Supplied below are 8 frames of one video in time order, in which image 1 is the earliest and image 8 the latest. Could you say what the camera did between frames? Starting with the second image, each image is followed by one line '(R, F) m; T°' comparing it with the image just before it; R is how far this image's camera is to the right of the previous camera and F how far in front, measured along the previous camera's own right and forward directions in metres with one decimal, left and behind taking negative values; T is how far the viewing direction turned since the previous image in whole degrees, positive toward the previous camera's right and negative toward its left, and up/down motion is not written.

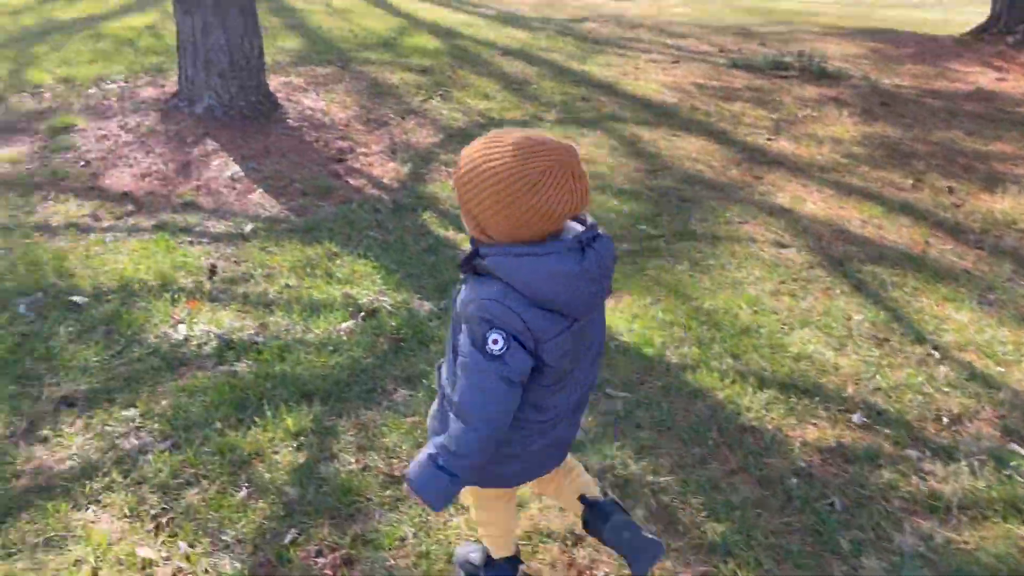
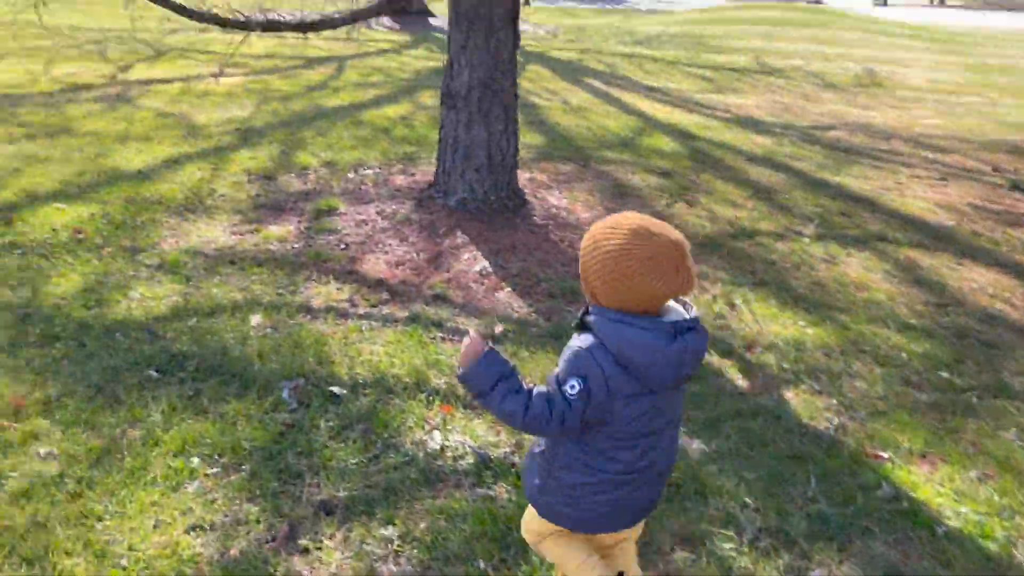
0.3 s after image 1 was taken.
(-0.3, +0.2) m; -13°
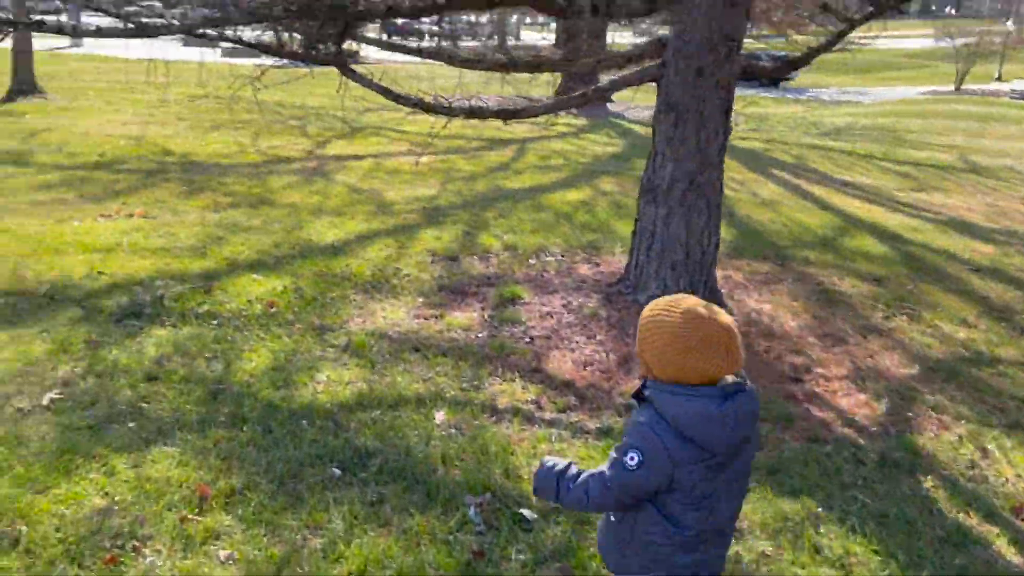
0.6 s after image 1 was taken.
(-0.3, +0.3) m; -11°
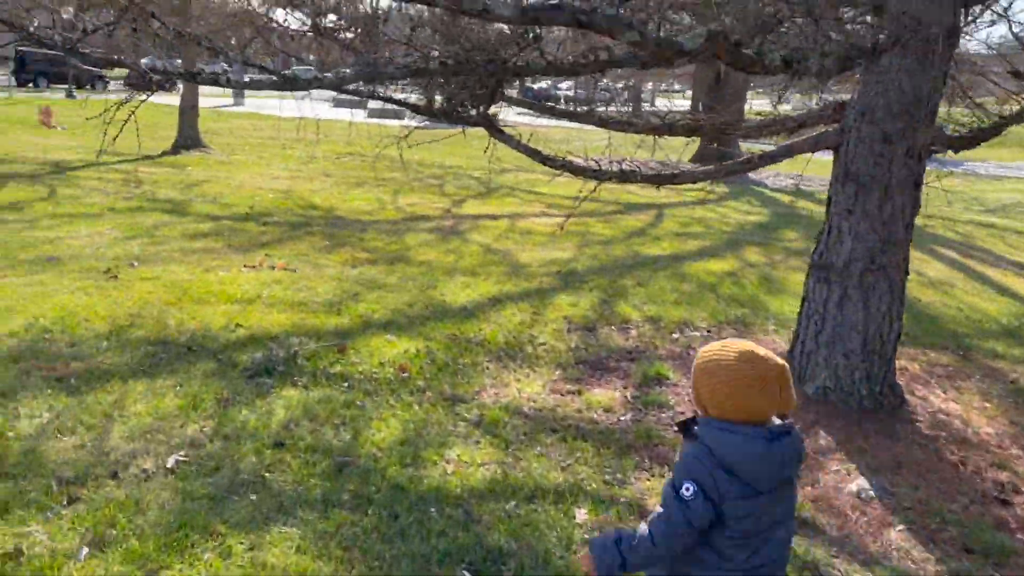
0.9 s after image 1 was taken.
(-0.2, +0.4) m; -8°
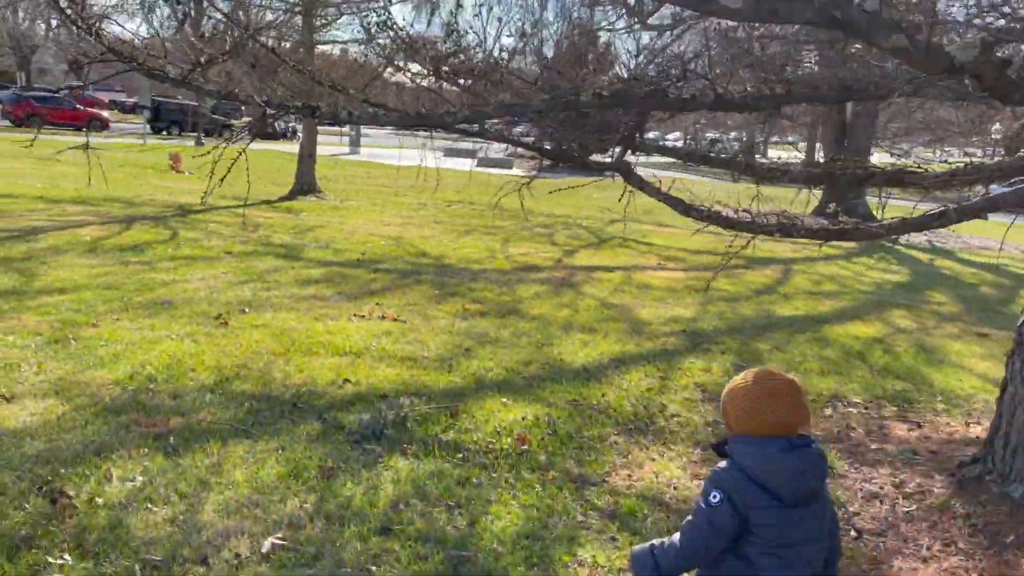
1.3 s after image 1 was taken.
(-0.2, +0.6) m; -7°
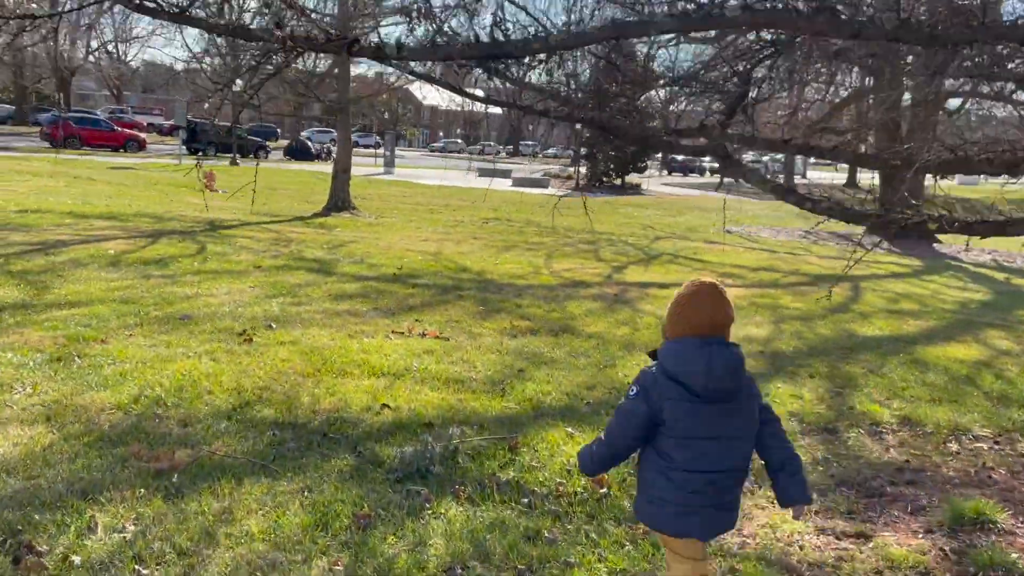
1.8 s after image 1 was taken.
(-0.2, +0.8) m; -2°
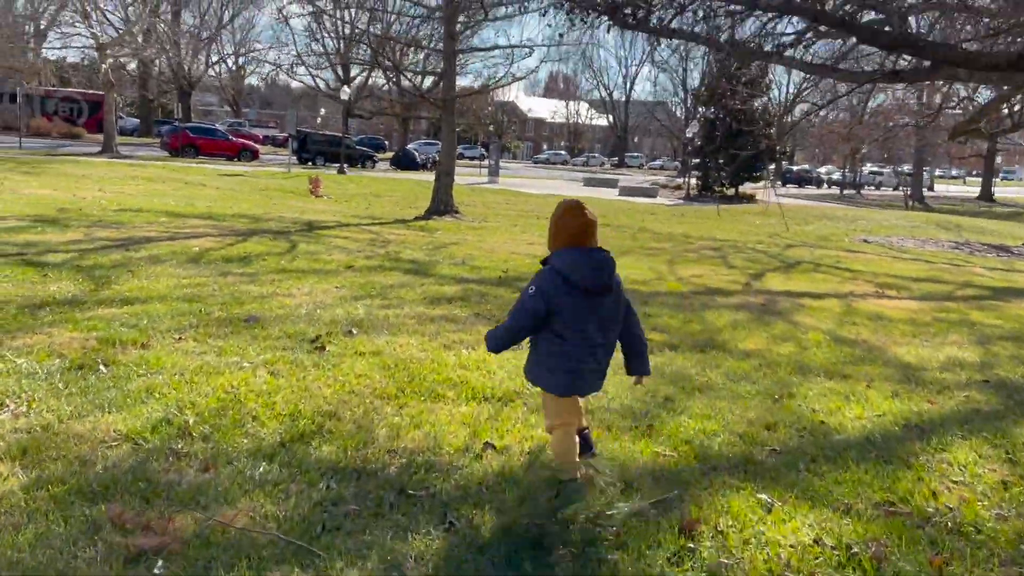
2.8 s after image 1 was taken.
(-0.2, +1.5) m; -7°
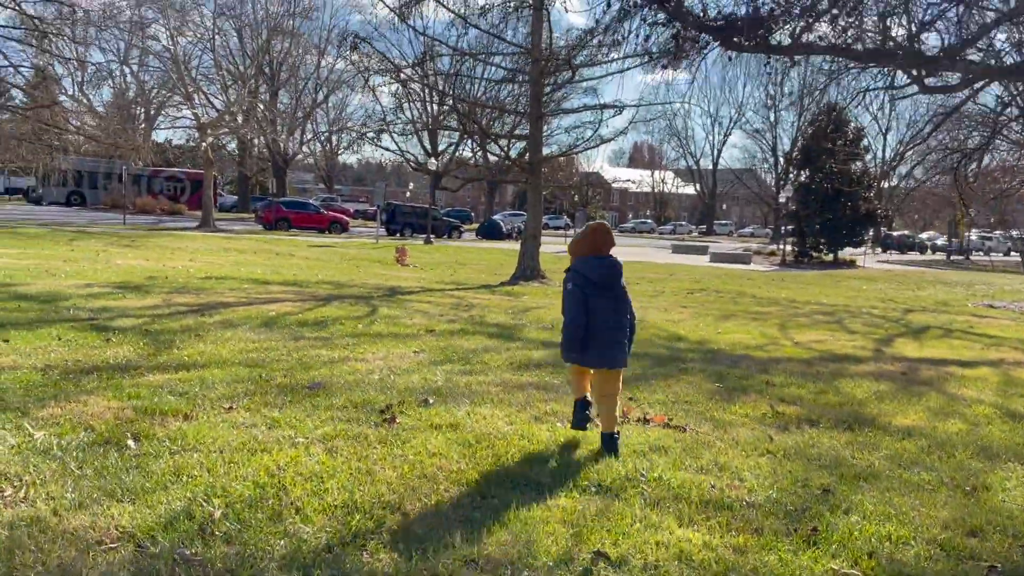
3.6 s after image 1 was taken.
(-0.1, +0.9) m; -6°
